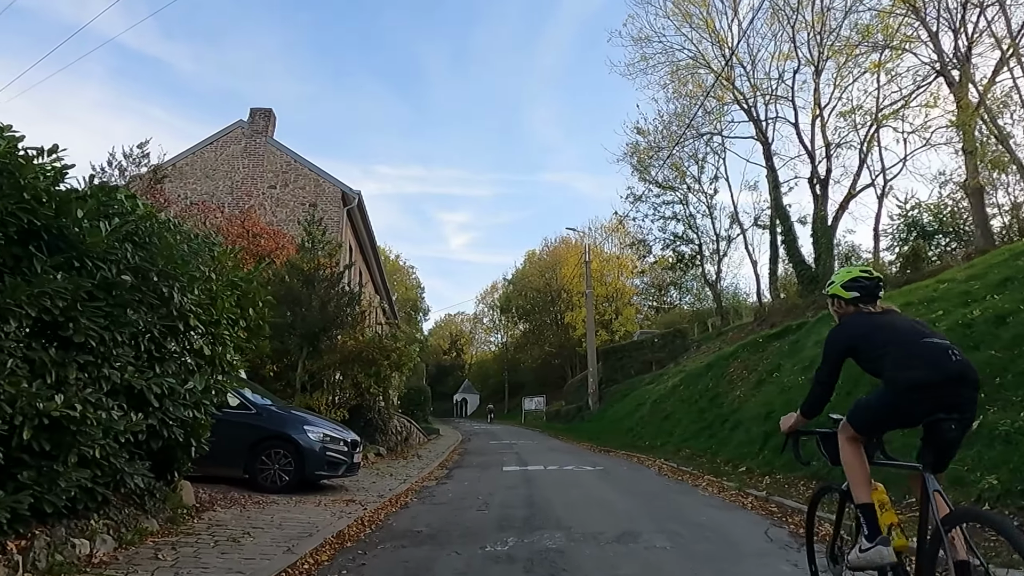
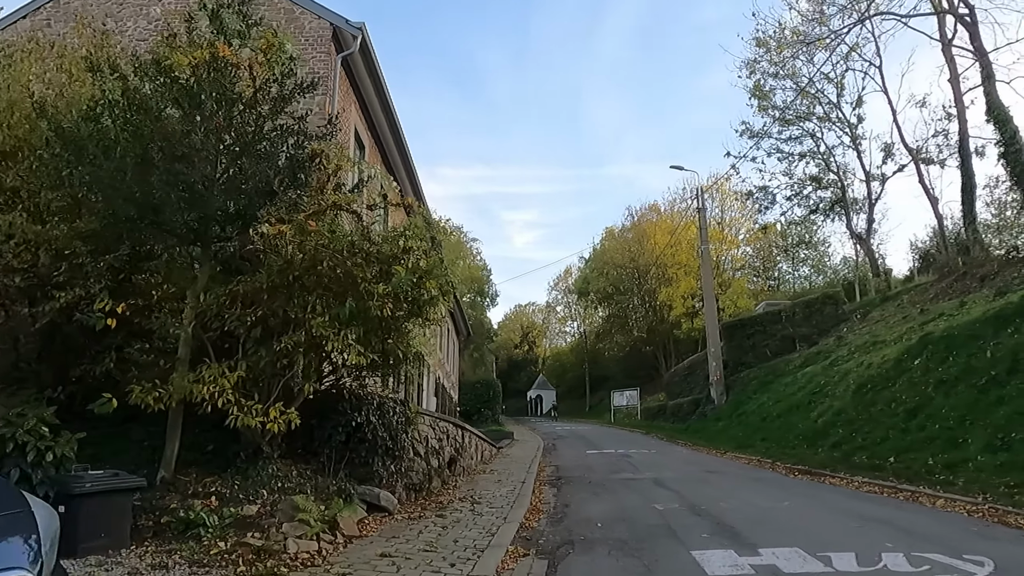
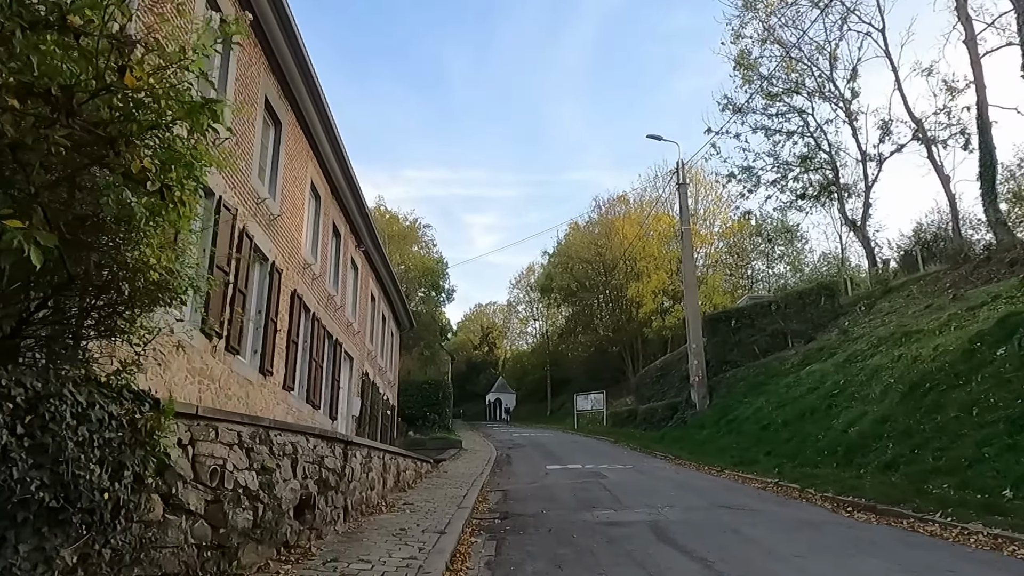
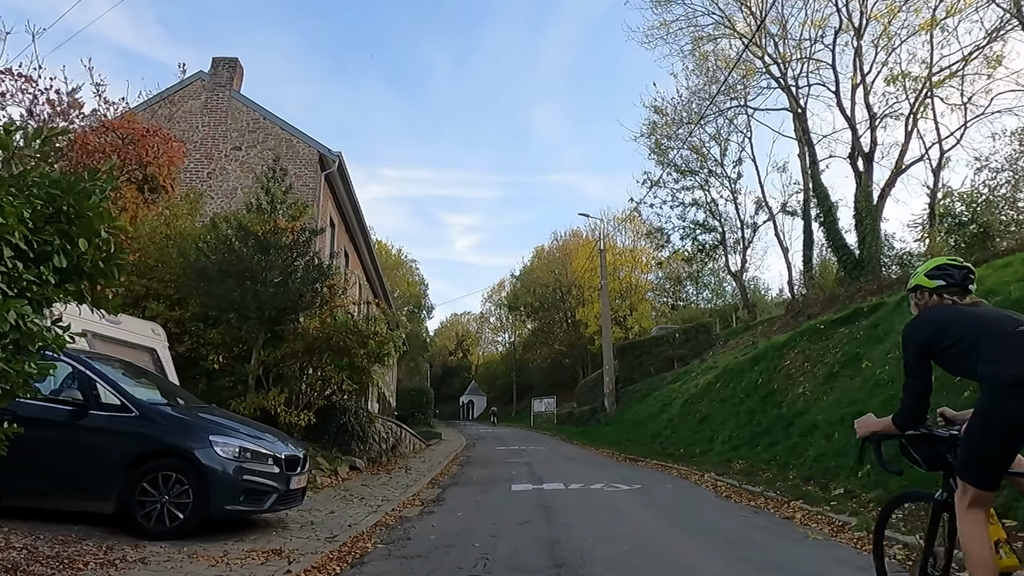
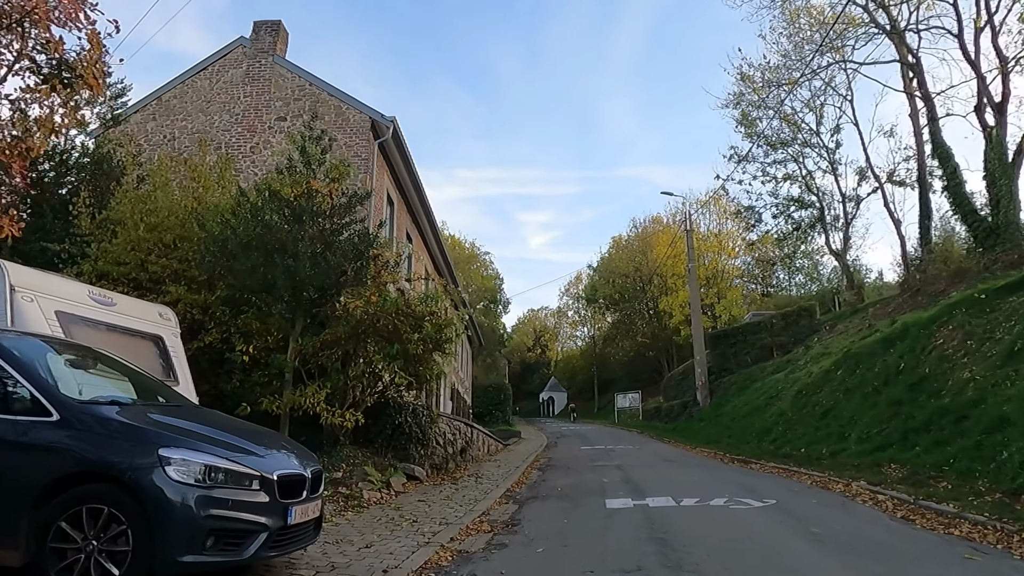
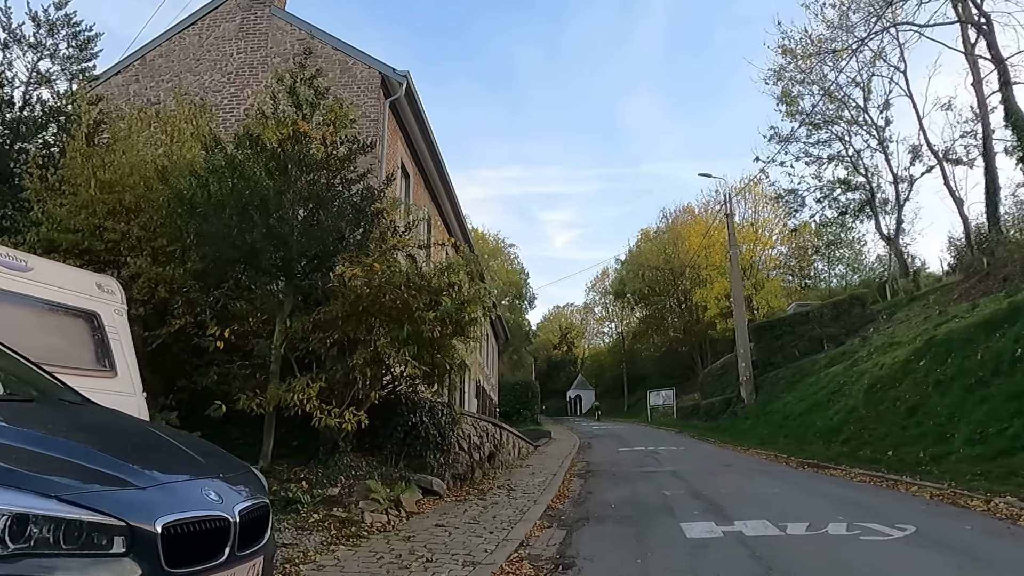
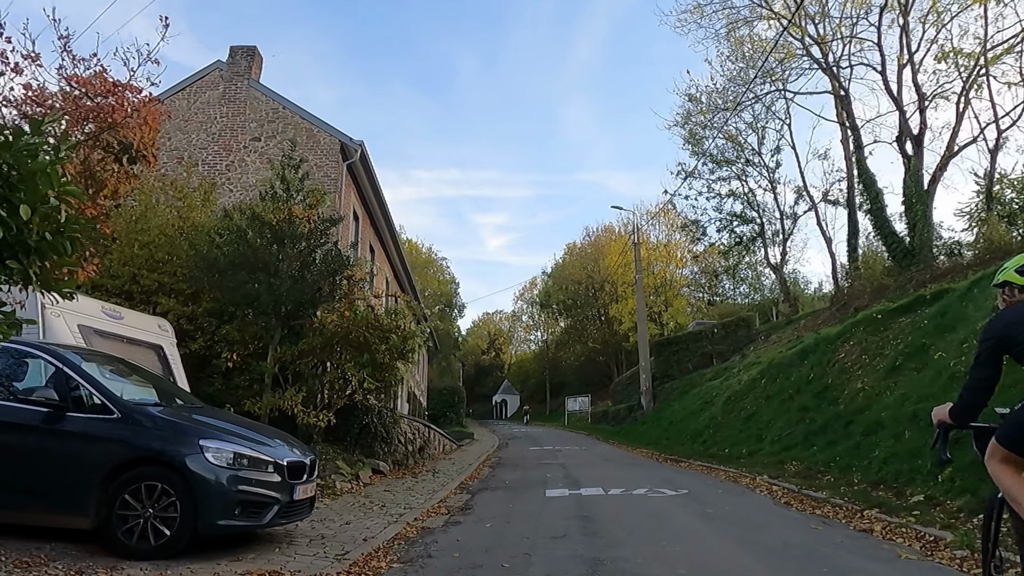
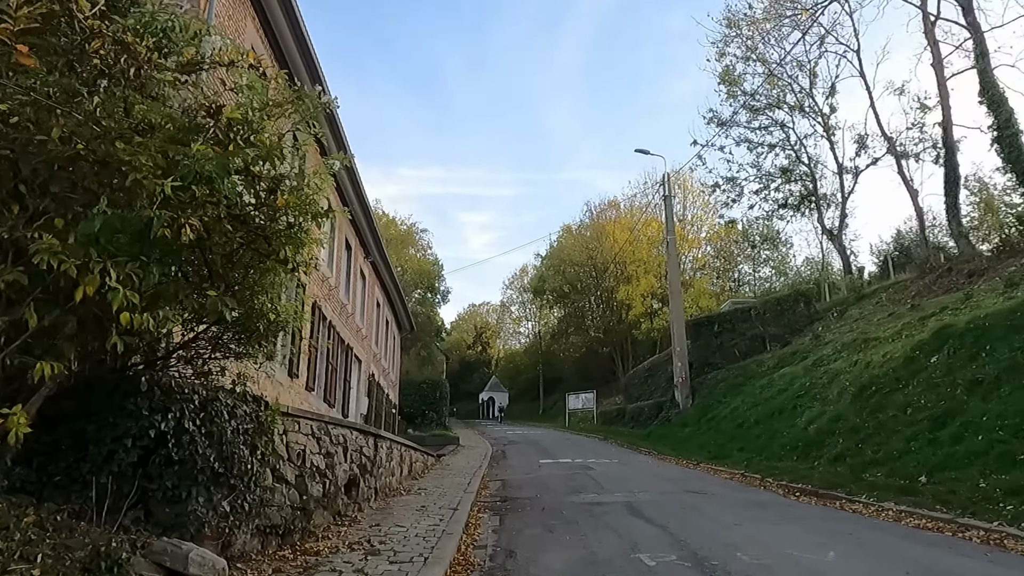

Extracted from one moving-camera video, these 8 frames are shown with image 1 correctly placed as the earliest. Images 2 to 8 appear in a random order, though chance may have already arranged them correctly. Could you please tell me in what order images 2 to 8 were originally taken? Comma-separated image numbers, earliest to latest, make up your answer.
4, 7, 5, 6, 2, 8, 3
